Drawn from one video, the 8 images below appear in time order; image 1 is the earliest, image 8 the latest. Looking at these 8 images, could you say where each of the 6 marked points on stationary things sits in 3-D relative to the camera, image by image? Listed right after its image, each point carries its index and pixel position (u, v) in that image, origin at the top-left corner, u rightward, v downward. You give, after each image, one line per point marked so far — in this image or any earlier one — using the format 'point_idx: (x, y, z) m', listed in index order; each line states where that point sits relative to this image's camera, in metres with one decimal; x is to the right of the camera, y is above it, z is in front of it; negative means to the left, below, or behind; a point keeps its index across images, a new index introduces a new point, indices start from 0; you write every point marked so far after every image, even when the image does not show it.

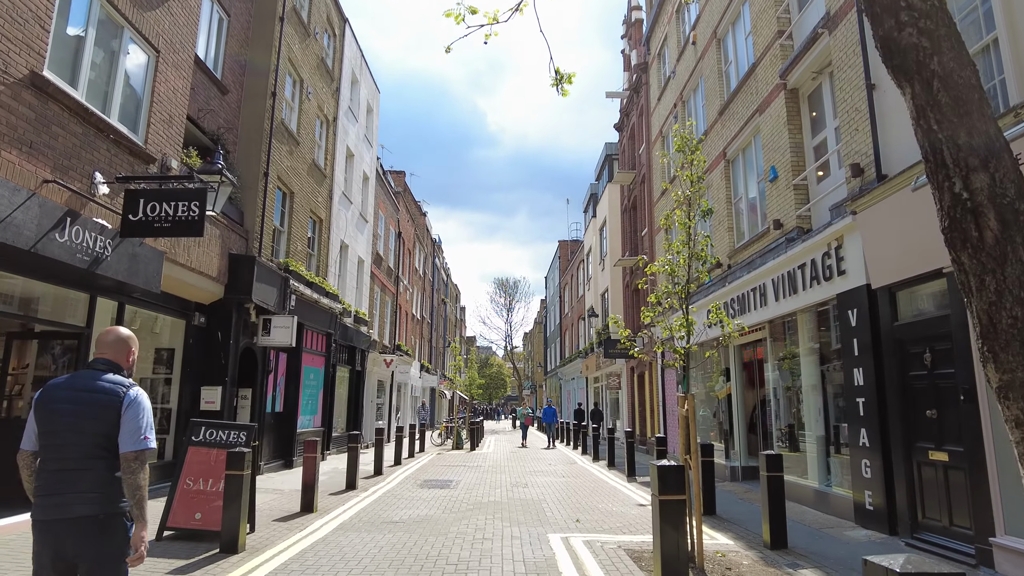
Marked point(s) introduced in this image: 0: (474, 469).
0: (-0.8, -3.9, +14.5) m
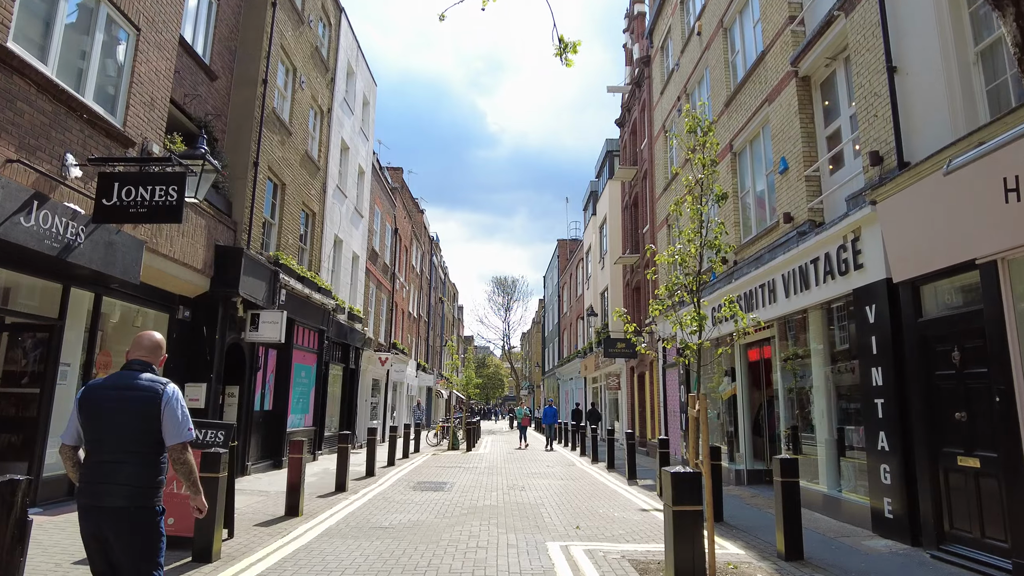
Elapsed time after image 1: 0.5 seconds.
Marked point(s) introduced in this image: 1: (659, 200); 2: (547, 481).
0: (-0.9, -3.9, +14.1) m
1: (+4.1, +2.4, +18.2) m
2: (+0.6, -3.6, +12.5) m
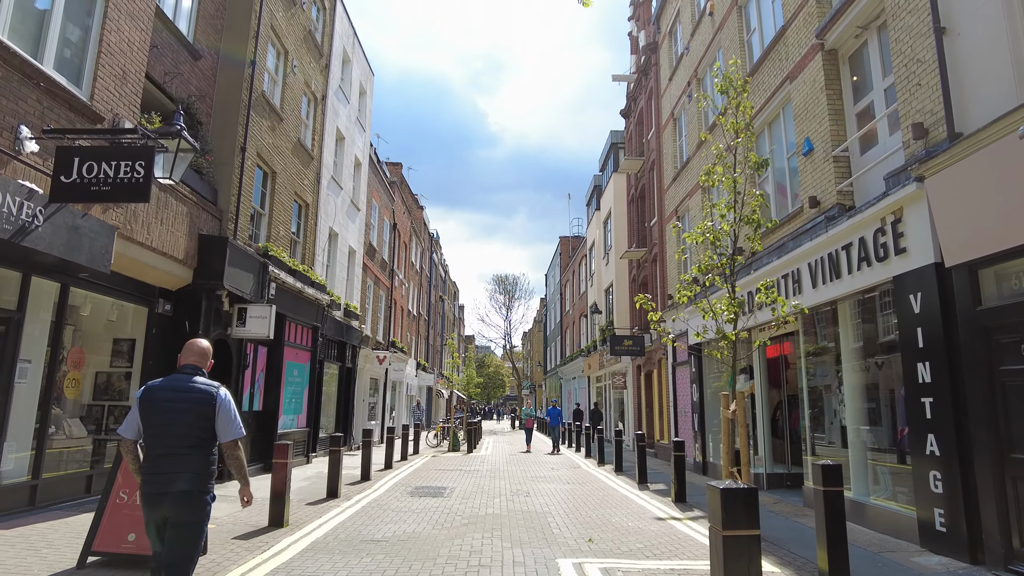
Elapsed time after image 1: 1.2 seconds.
0: (-0.8, -3.7, +13.4) m
1: (+4.1, +2.5, +17.4) m
2: (+0.7, -3.5, +11.8) m
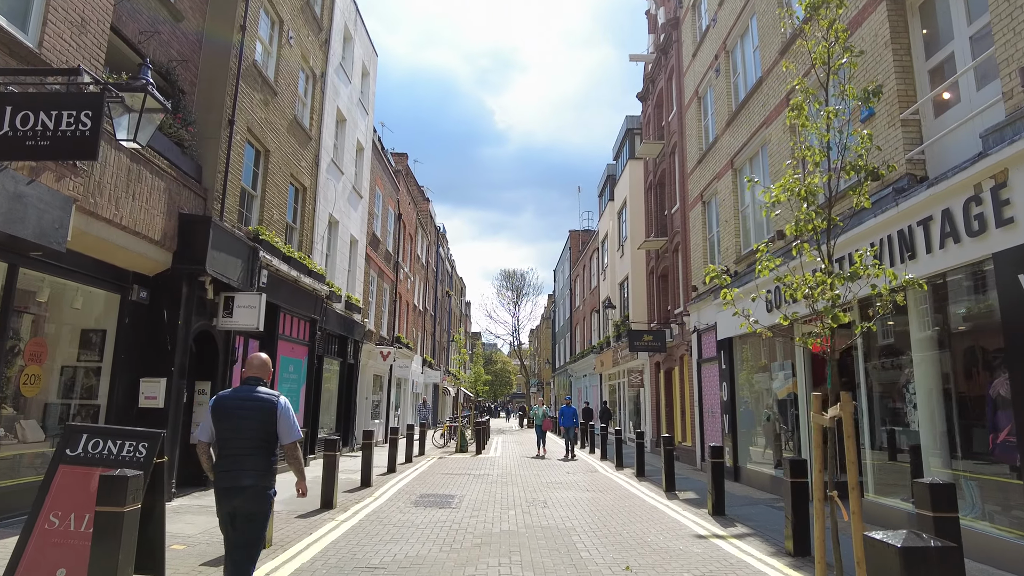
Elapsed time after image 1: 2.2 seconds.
0: (-0.6, -3.5, +12.3) m
1: (+4.4, +2.8, +16.3) m
2: (+0.9, -3.3, +10.6) m
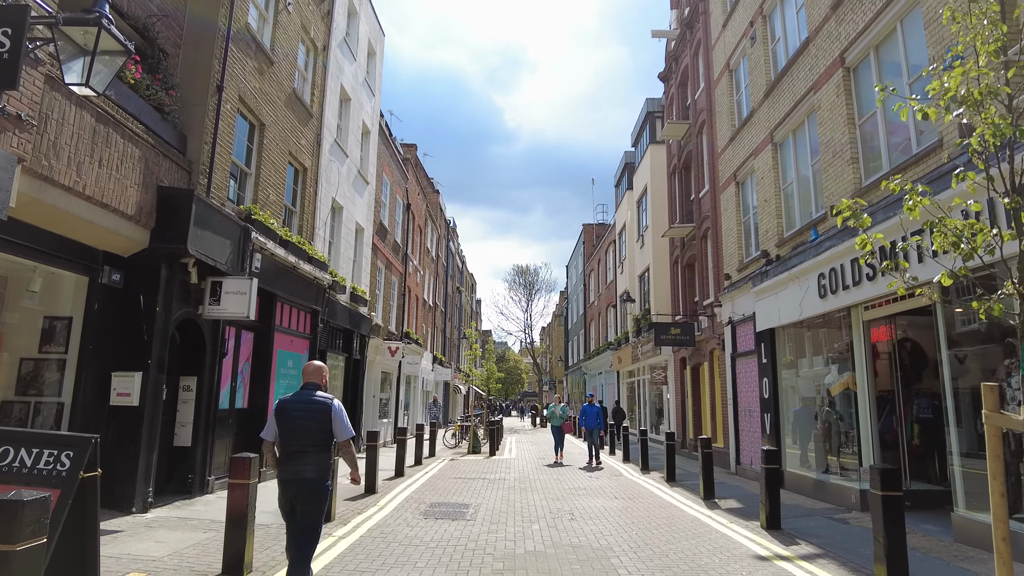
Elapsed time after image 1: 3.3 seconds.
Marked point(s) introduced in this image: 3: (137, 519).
0: (-0.2, -3.3, +11.1) m
1: (+4.8, +3.0, +15.0) m
2: (+1.2, -3.1, +9.5) m
3: (-4.1, -2.5, +7.2) m
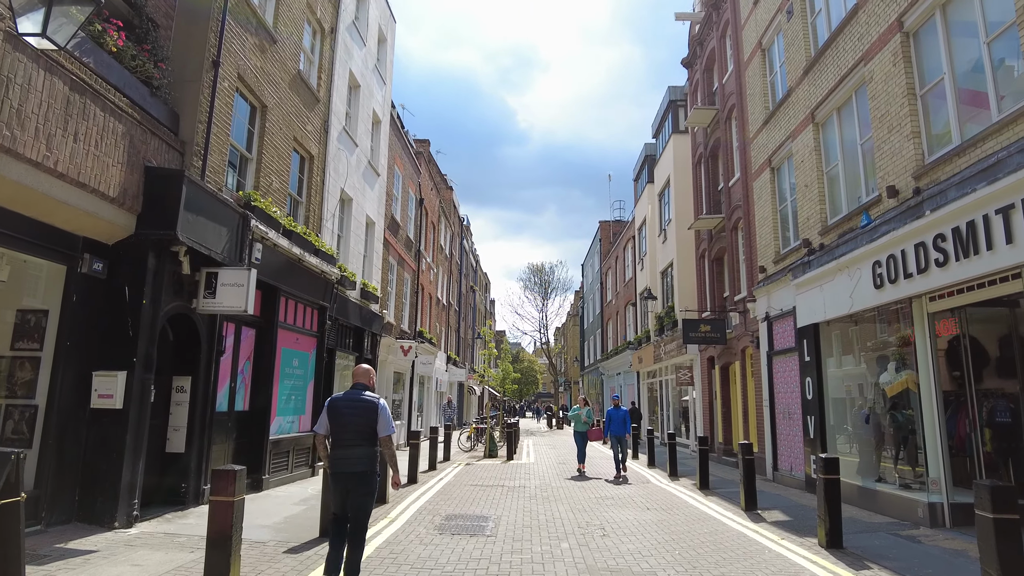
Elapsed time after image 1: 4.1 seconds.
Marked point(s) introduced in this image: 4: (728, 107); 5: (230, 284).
0: (+0.1, -3.2, +10.3) m
1: (+5.2, +3.1, +14.1) m
2: (+1.5, -2.9, +8.6) m
3: (-3.8, -2.4, +6.5) m
4: (+5.2, +4.4, +16.1) m
5: (-3.6, +0.1, +8.4) m
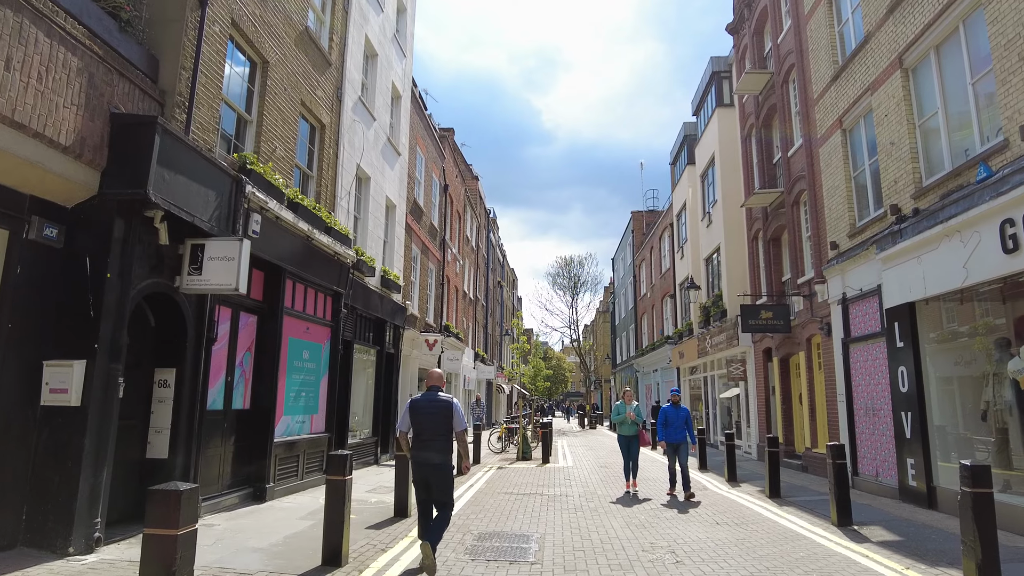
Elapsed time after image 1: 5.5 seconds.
0: (+0.7, -2.9, +8.8) m
1: (+5.8, +3.5, +12.4) m
2: (+2.0, -2.6, +7.1) m
3: (-3.4, -2.1, +5.1) m
4: (+5.9, +4.8, +14.4) m
5: (-3.1, +0.3, +7.1) m
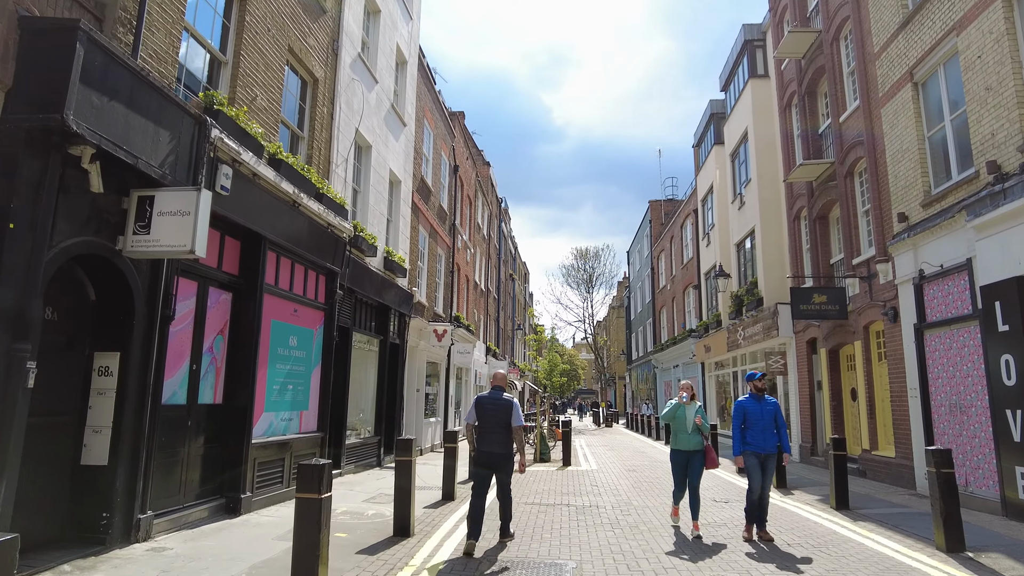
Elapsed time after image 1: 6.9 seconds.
0: (+0.9, -2.5, +7.3) m
1: (+6.1, +3.9, +10.8) m
2: (+2.3, -2.3, +5.6) m
3: (-3.2, -1.8, +3.7) m
4: (+6.2, +5.1, +12.8) m
5: (-2.9, +0.6, +5.6) m
